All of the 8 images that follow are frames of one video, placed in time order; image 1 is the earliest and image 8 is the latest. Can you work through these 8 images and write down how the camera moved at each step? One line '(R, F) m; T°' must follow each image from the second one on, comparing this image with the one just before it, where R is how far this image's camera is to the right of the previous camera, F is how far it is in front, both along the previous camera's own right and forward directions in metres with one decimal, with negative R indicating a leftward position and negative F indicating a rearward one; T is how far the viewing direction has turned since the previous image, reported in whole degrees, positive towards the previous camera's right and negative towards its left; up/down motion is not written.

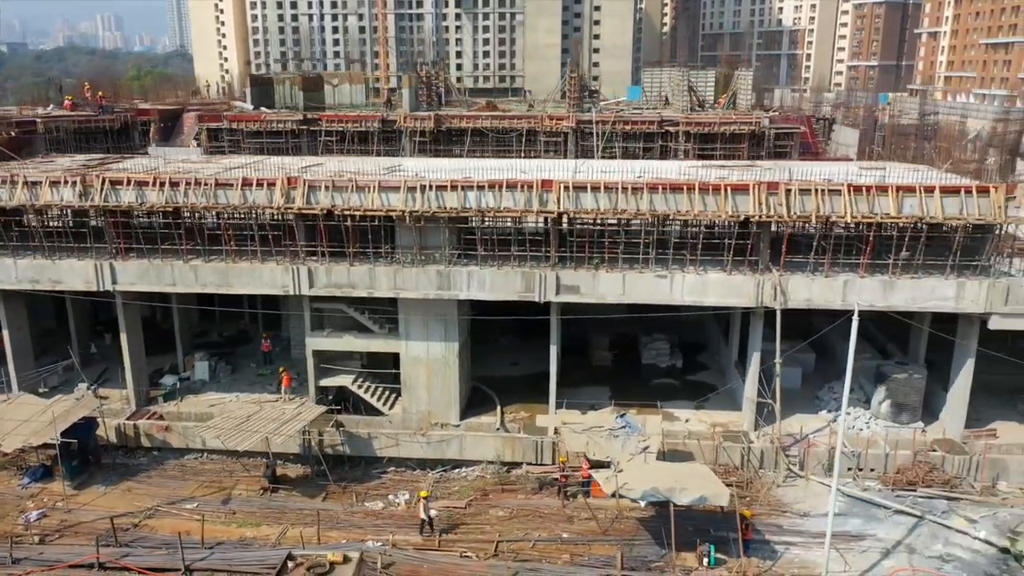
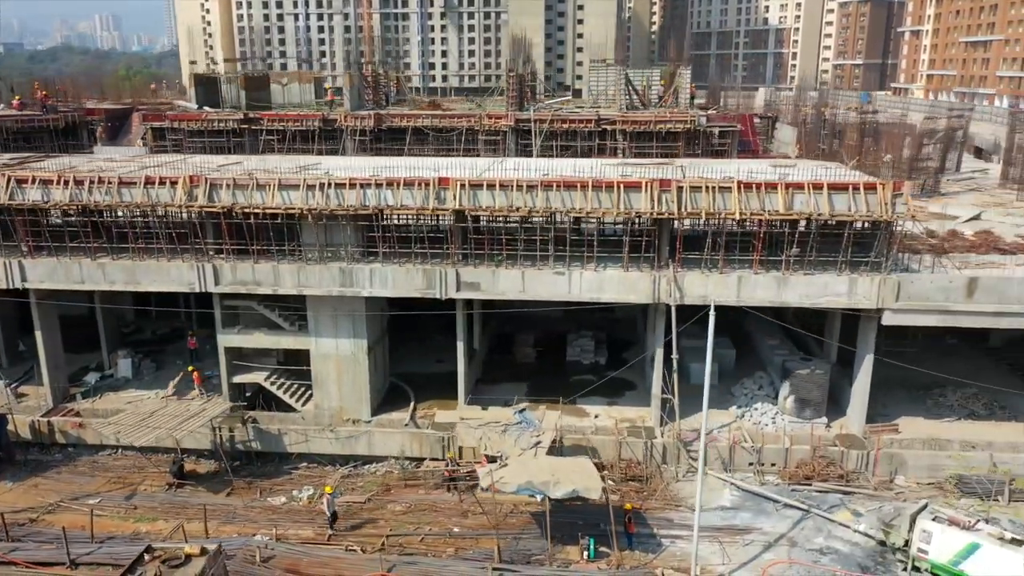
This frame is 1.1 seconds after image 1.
(+2.1, -0.2) m; 0°
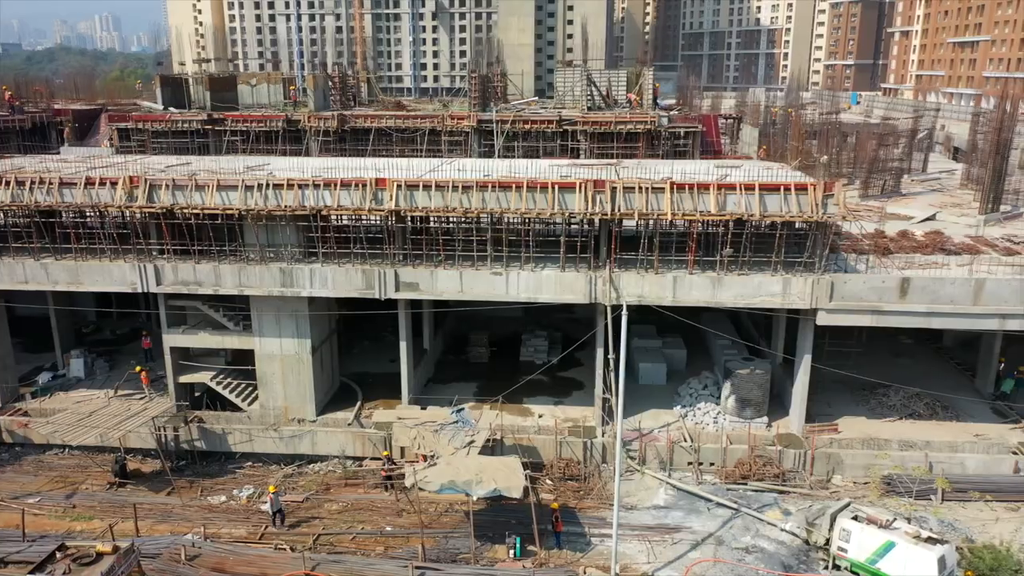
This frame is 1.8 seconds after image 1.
(+1.3, -0.1) m; 0°
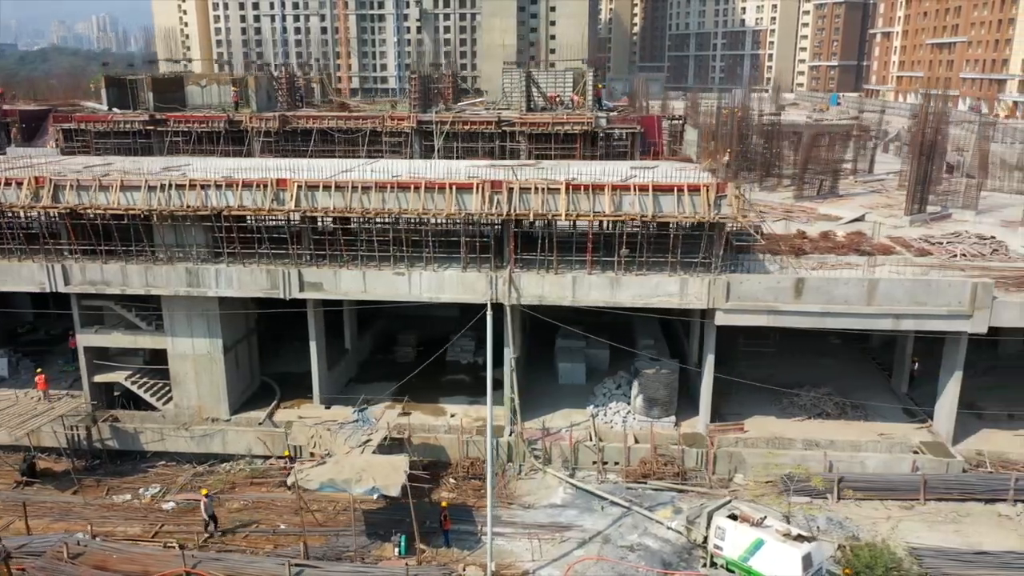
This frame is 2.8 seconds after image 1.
(+2.0, -0.1) m; 0°
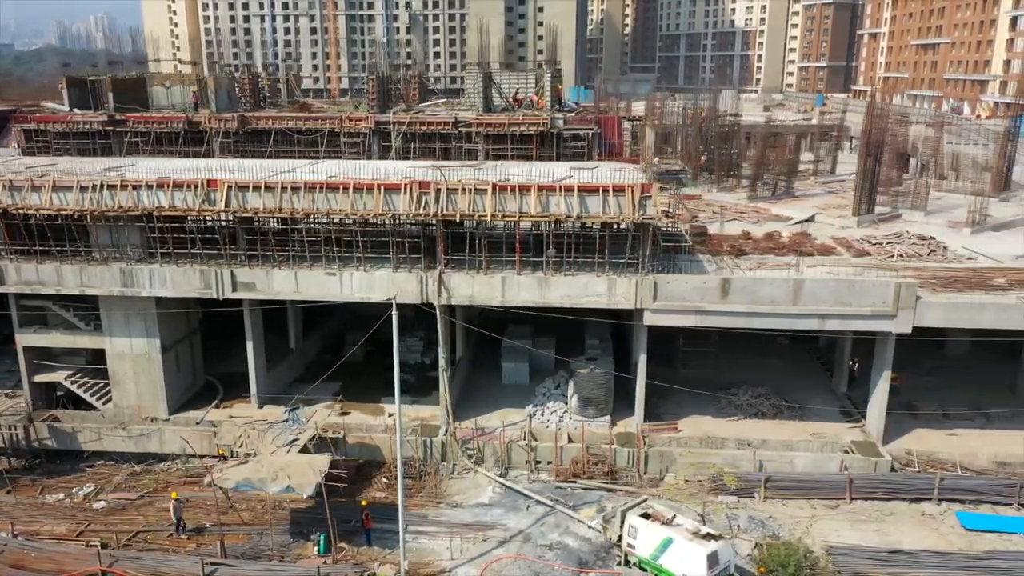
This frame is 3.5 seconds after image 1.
(+1.4, -0.1) m; 0°
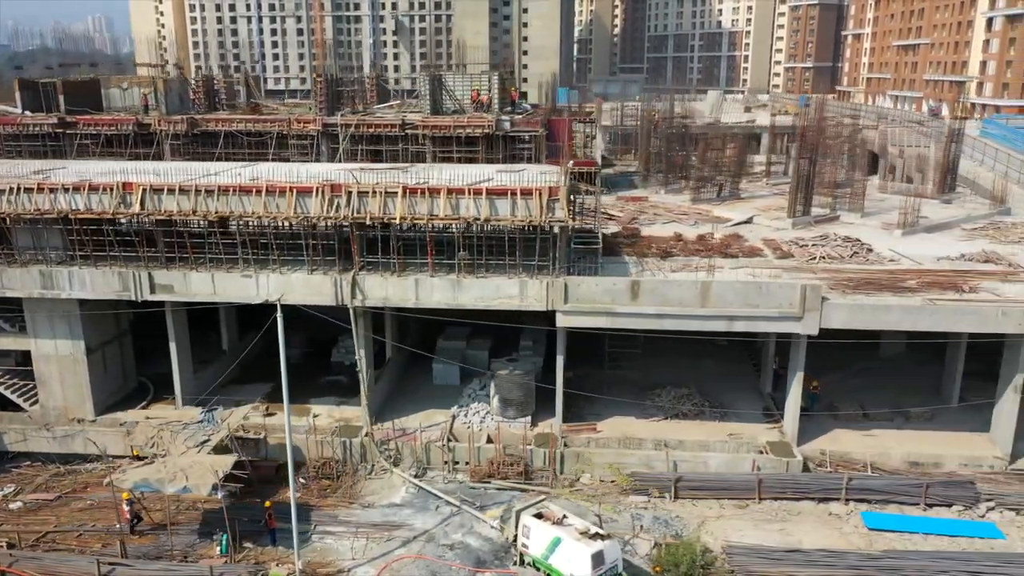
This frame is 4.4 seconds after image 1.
(+1.8, -0.2) m; 0°
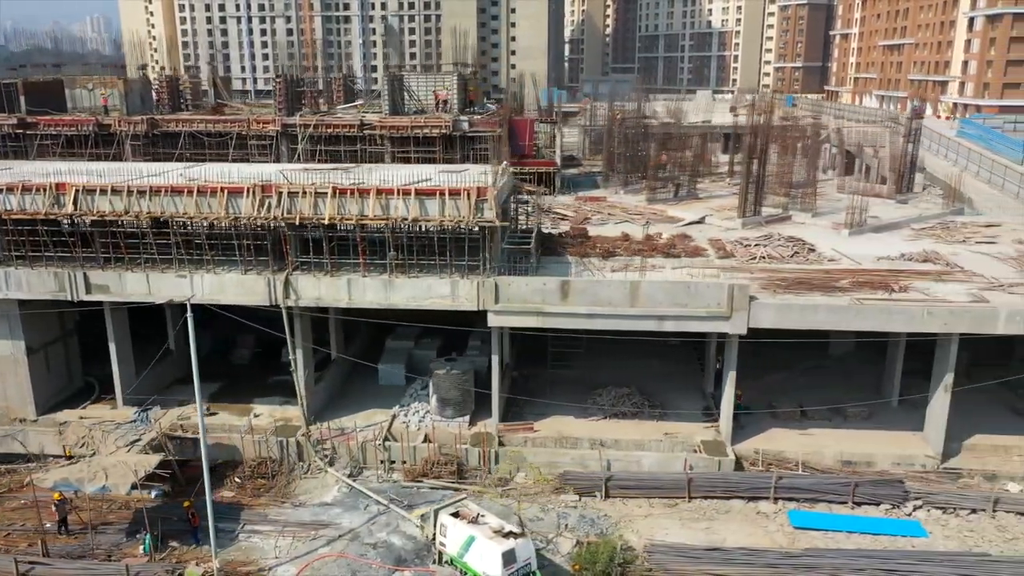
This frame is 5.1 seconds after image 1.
(+1.4, -0.1) m; 0°
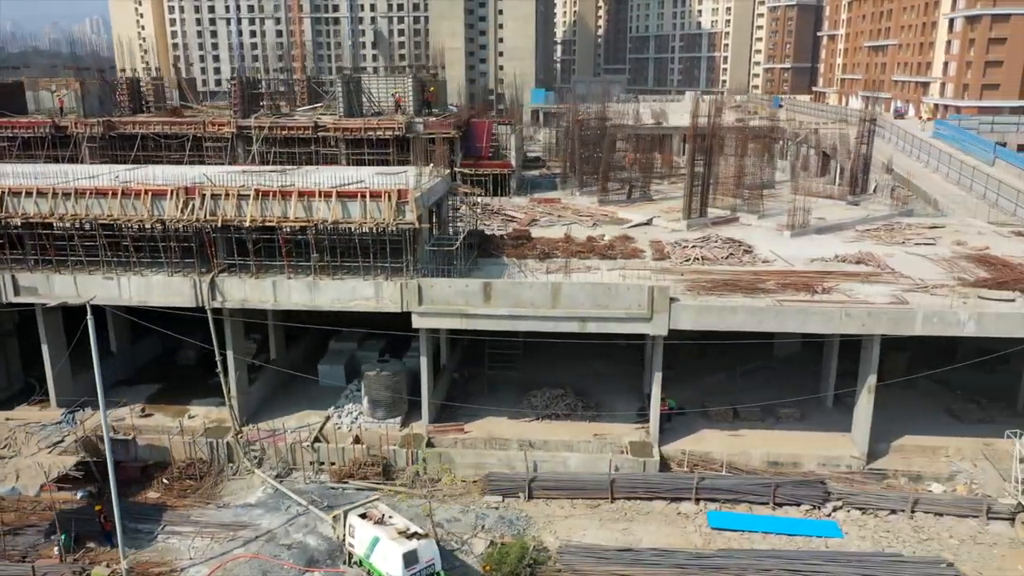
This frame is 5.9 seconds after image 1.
(+1.6, -0.1) m; 0°
